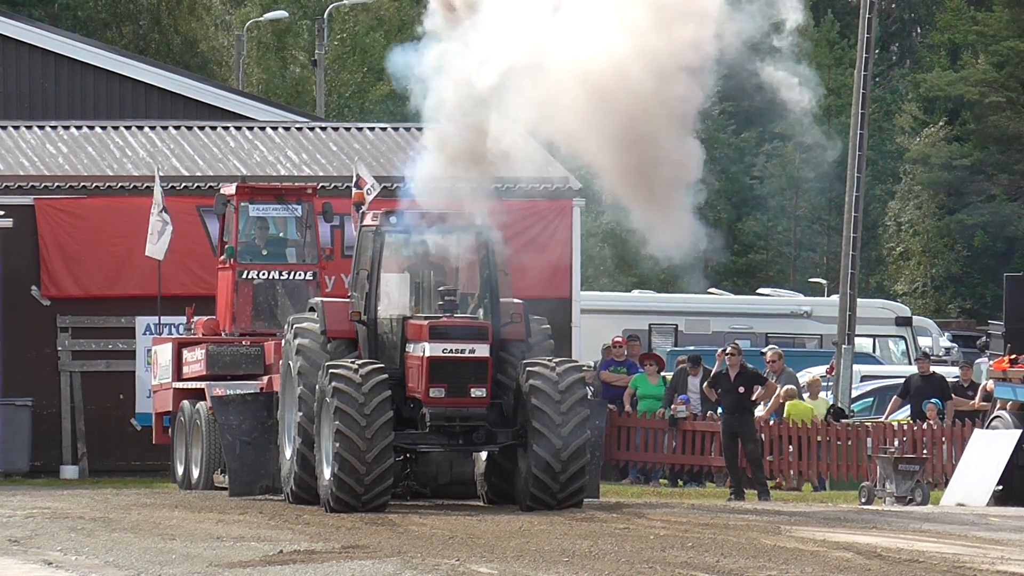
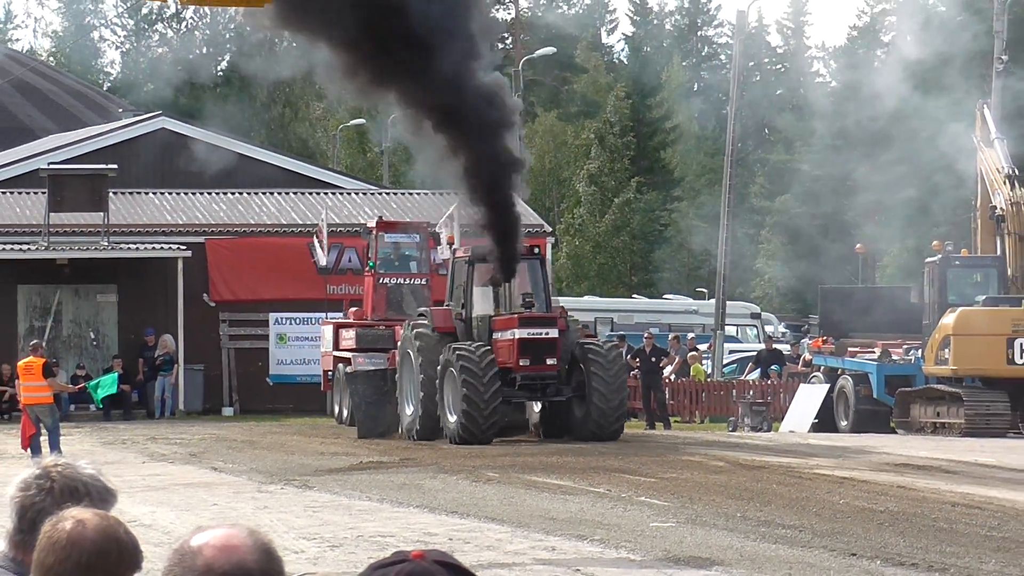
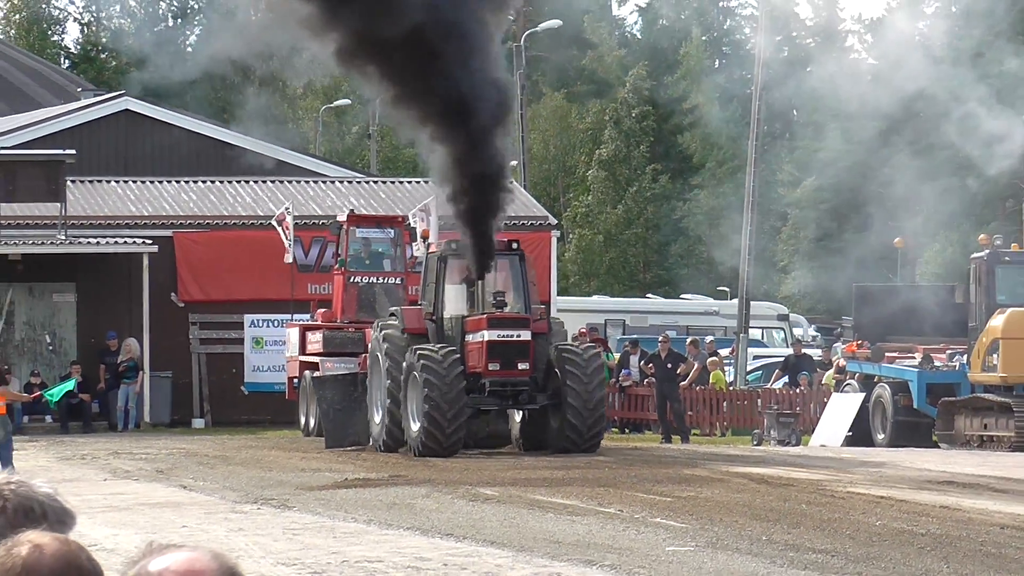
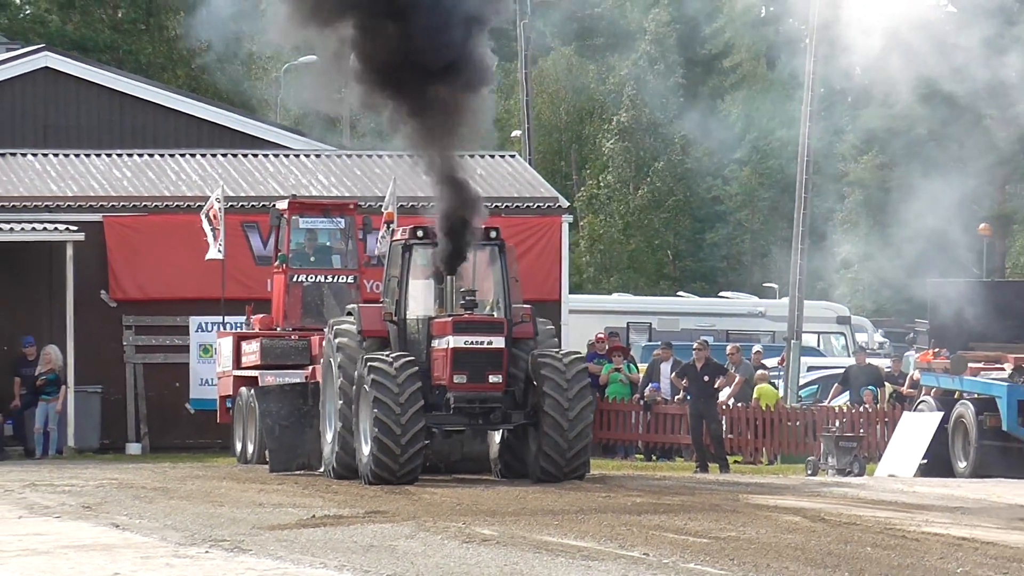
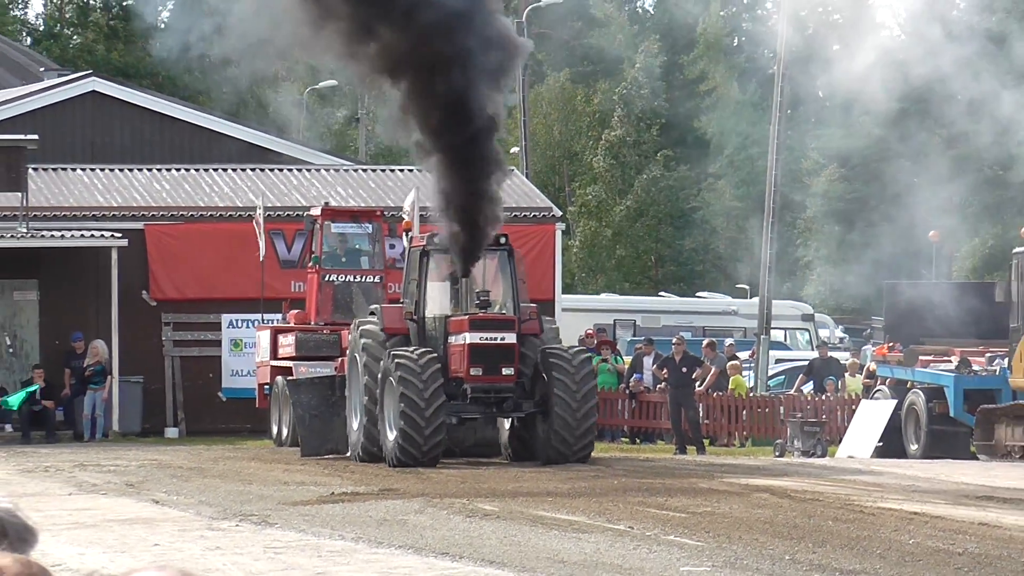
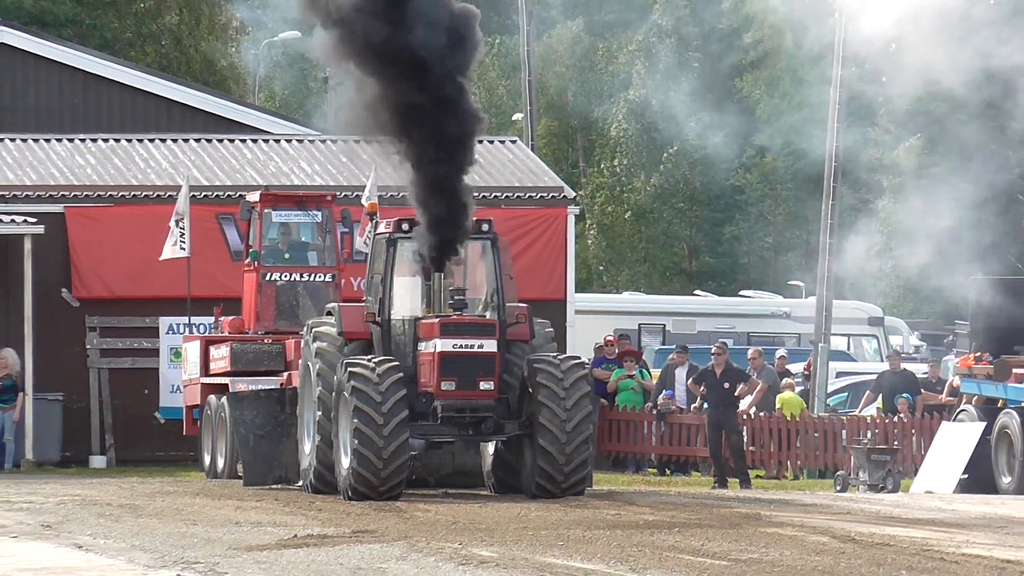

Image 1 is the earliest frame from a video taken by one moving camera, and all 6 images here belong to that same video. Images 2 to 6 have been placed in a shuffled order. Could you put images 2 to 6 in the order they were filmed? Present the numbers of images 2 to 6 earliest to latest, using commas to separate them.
6, 4, 5, 3, 2
